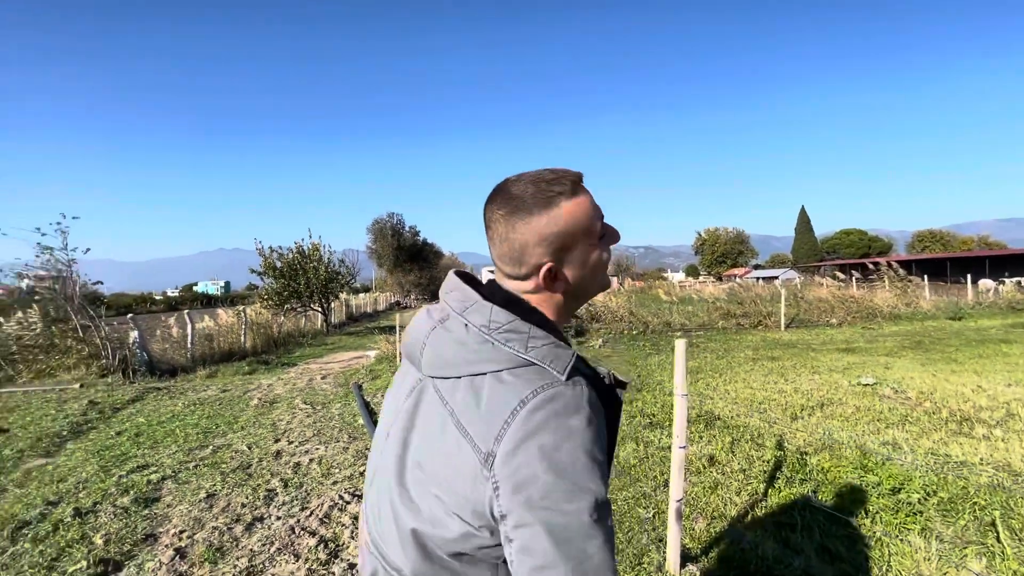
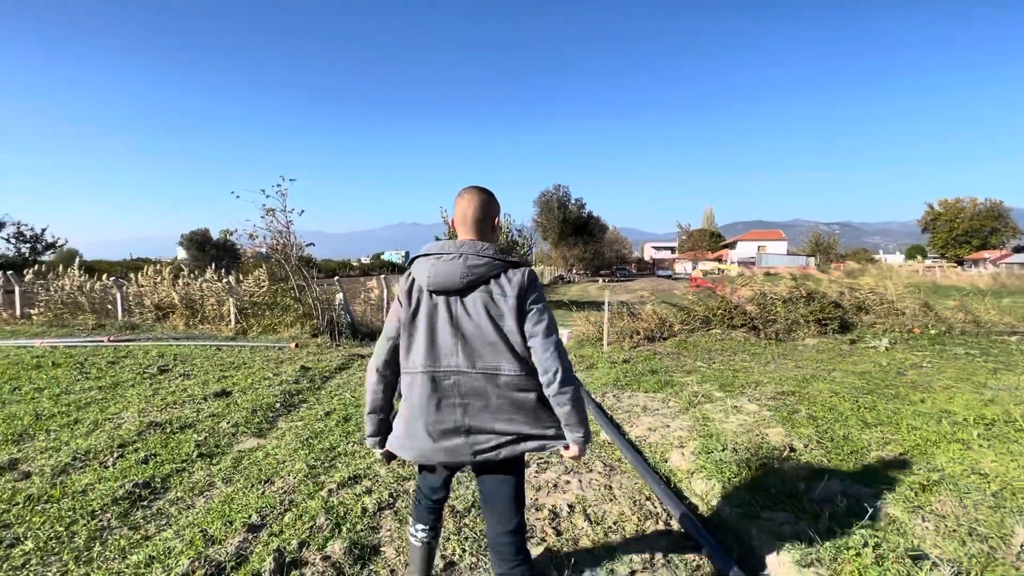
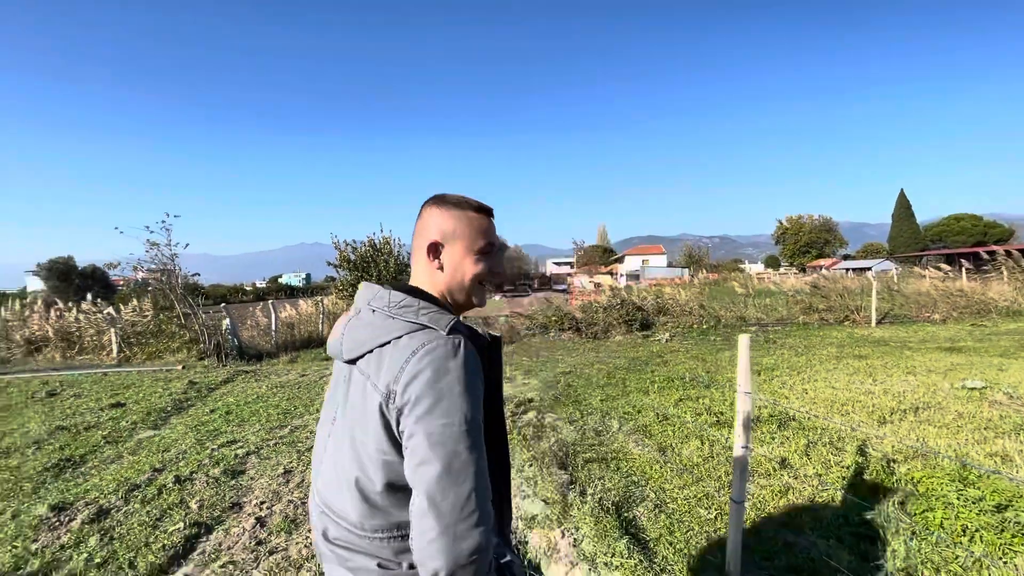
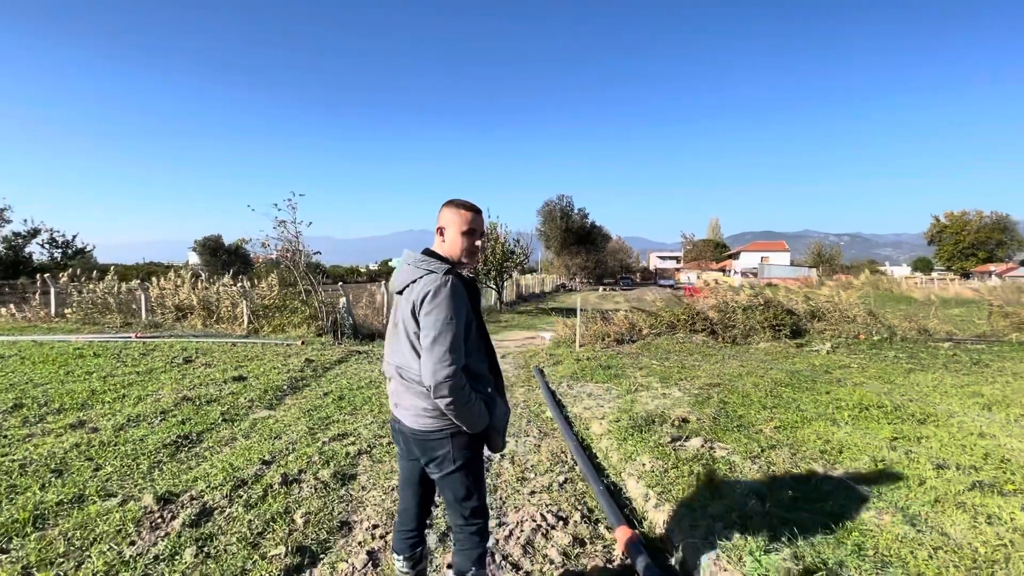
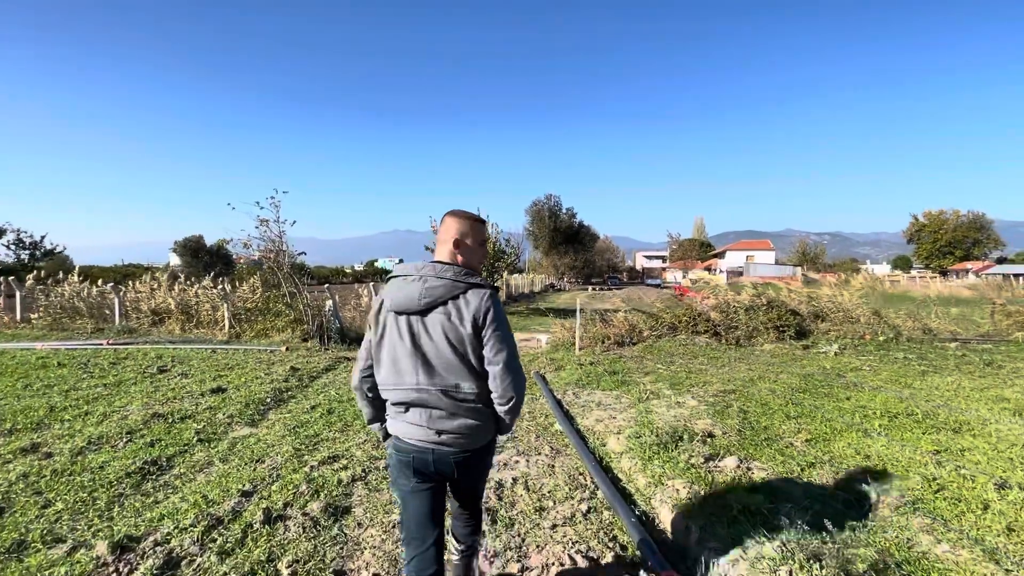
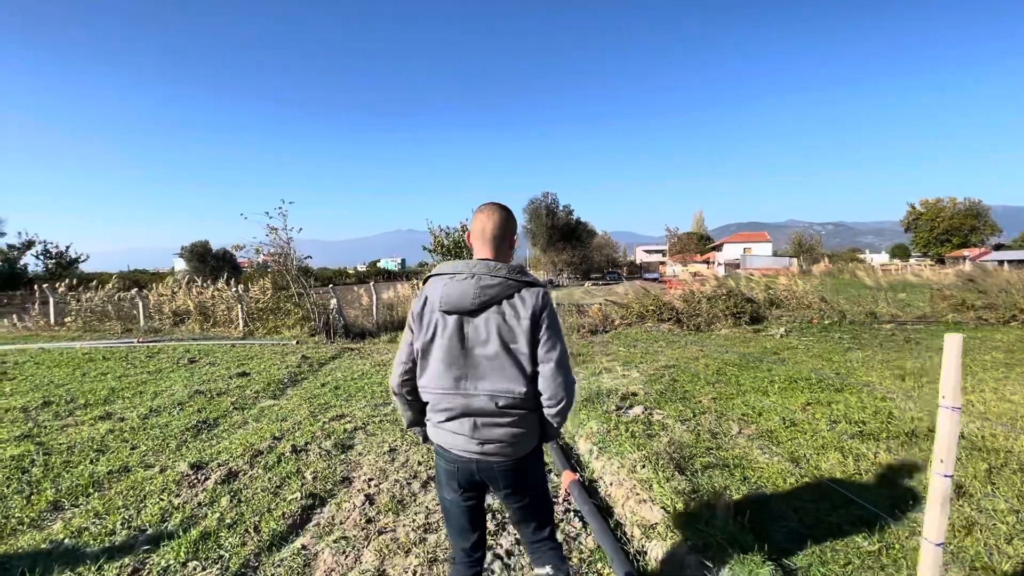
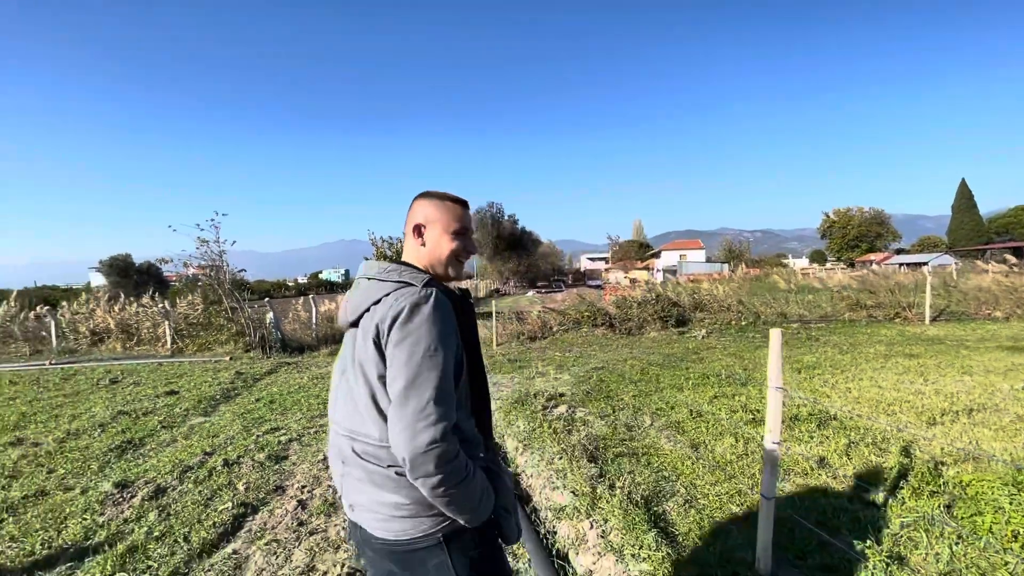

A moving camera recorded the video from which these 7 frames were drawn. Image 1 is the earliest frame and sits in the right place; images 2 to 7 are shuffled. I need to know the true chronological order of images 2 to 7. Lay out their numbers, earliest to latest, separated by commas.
3, 7, 6, 4, 5, 2
